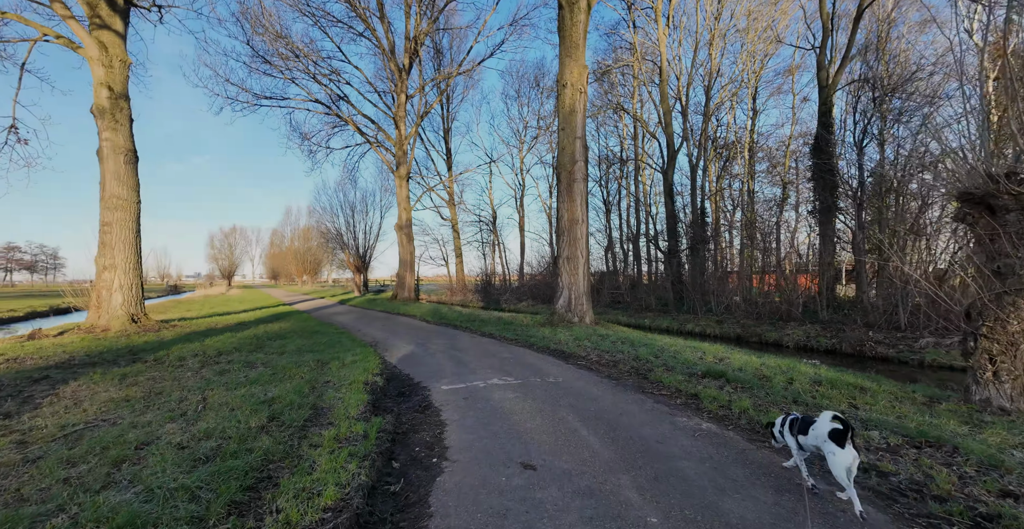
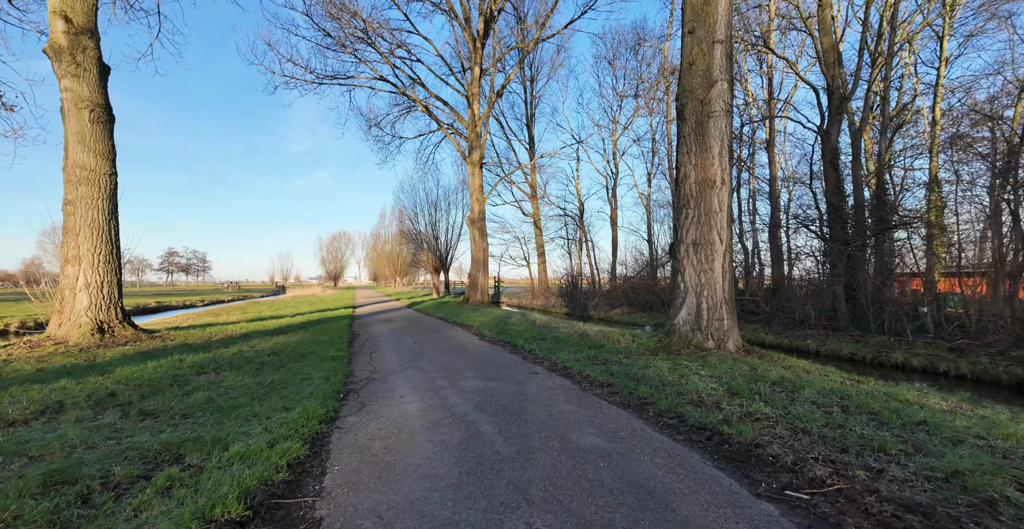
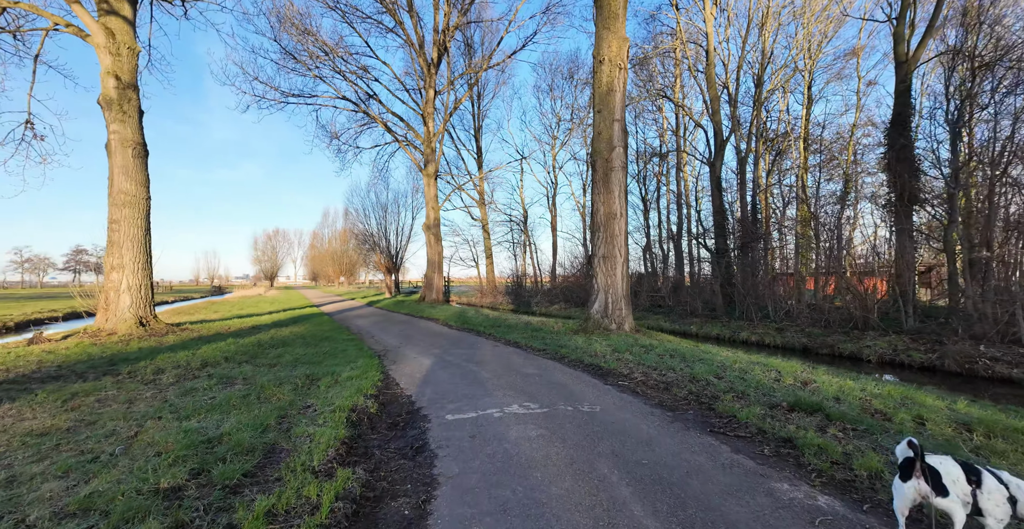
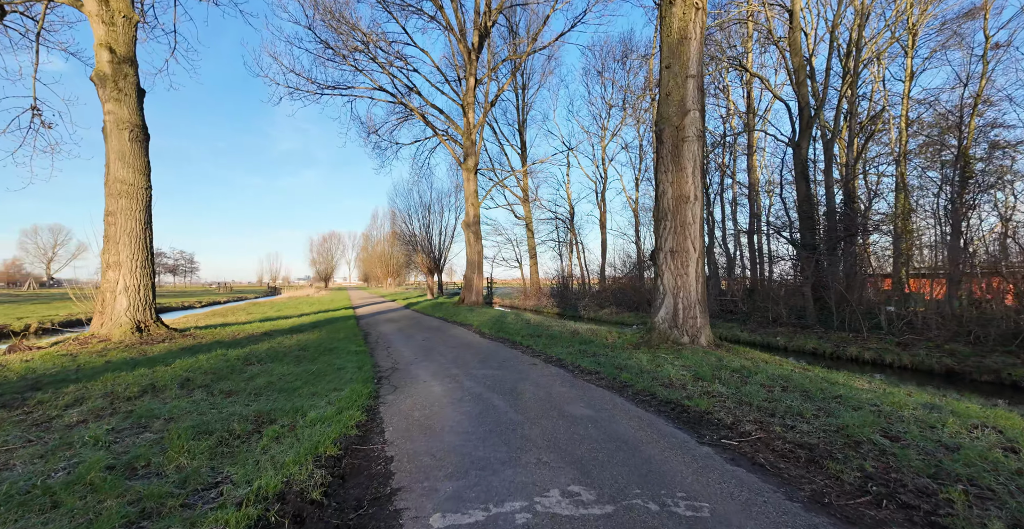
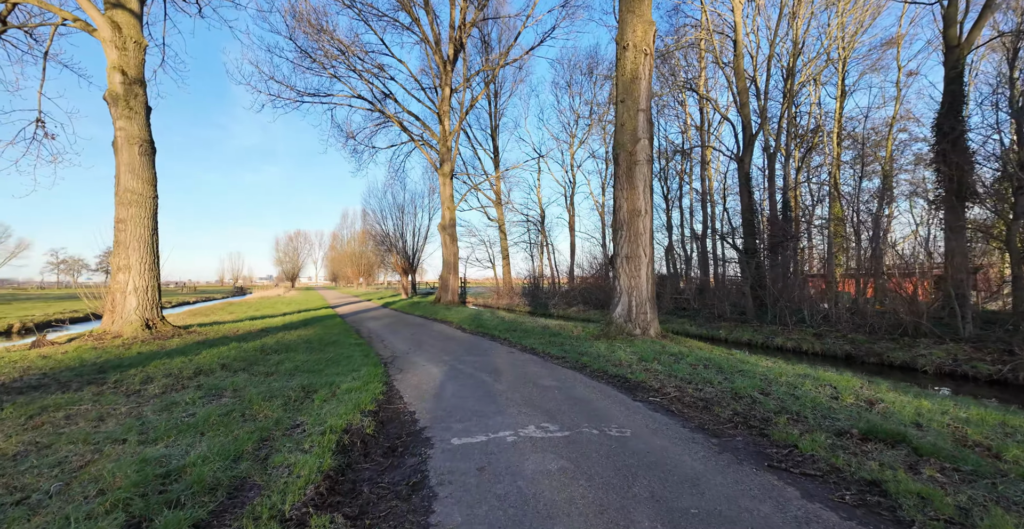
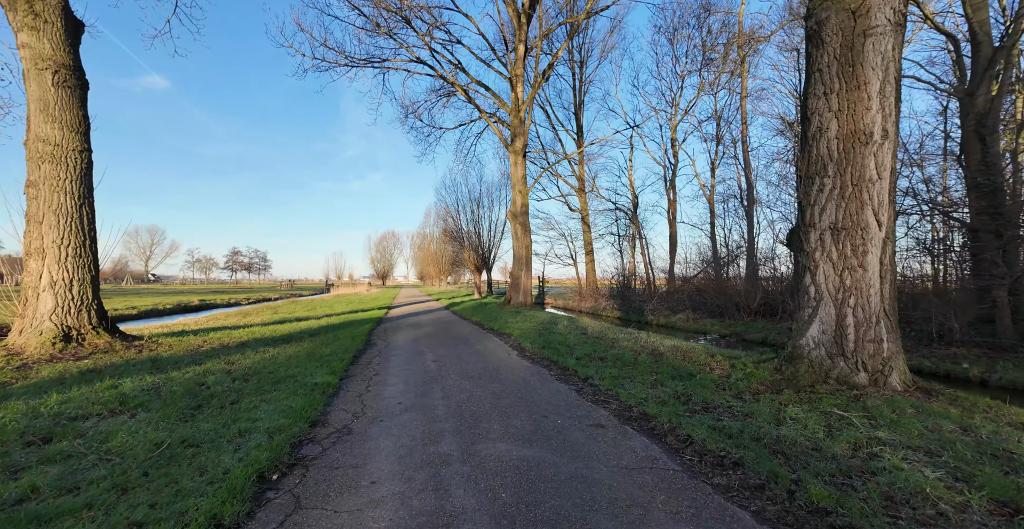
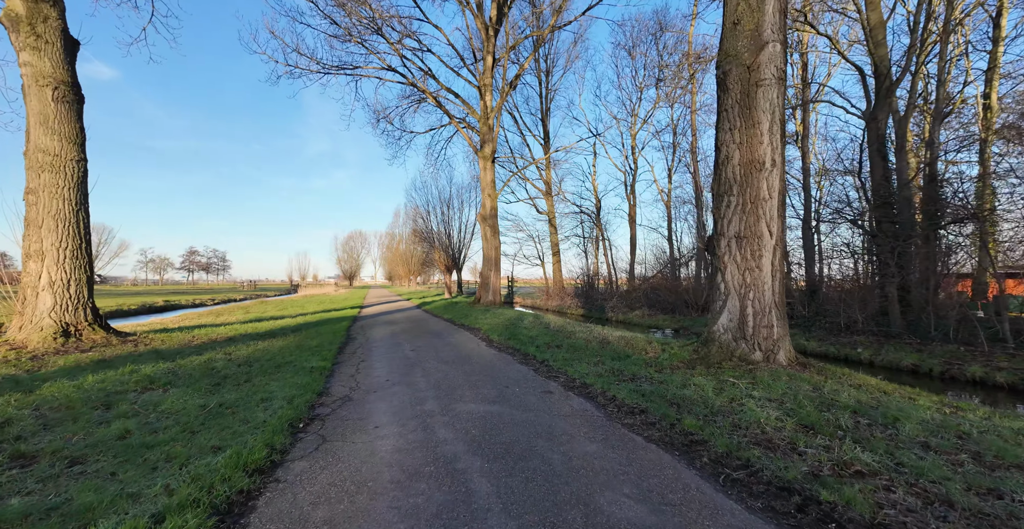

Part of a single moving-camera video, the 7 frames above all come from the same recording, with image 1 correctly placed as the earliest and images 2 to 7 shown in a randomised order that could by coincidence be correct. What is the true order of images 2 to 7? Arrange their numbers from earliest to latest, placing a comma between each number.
3, 5, 4, 2, 7, 6
